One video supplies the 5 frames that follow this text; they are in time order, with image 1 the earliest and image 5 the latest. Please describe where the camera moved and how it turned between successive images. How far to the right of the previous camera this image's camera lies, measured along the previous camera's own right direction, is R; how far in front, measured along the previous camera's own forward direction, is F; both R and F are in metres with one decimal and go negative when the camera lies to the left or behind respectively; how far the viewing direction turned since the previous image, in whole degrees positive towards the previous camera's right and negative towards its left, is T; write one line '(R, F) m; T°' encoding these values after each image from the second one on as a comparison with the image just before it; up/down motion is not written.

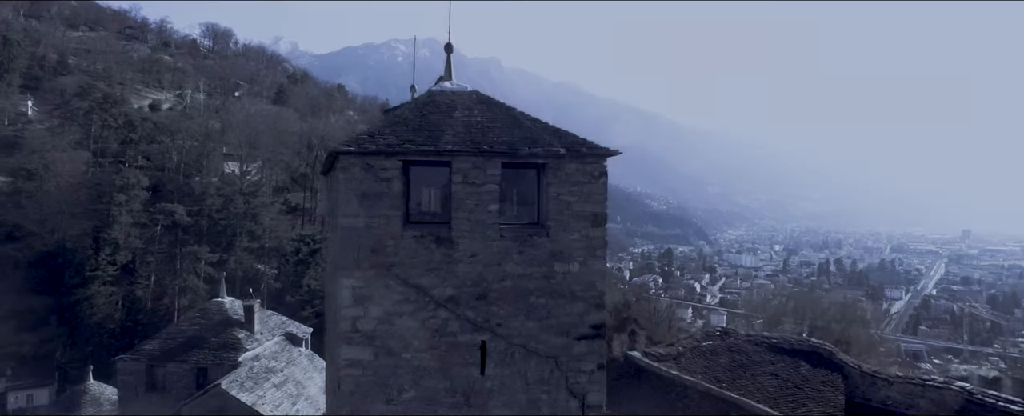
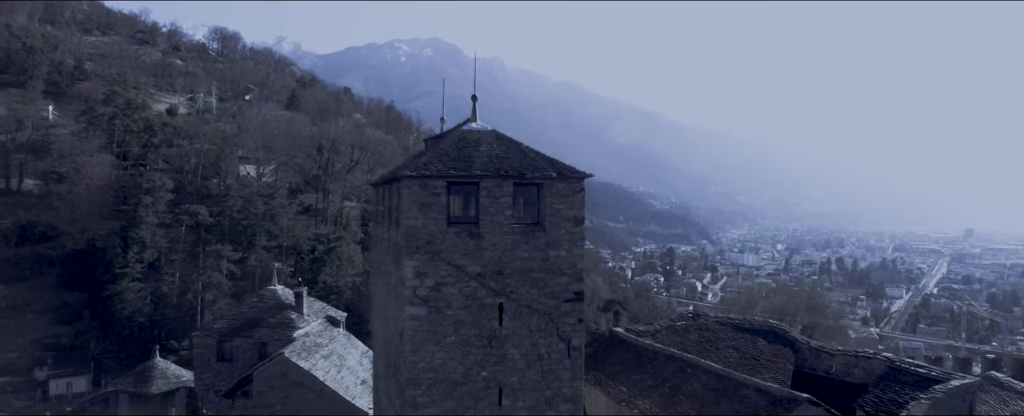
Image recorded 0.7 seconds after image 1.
(0.0, -2.1) m; 0°
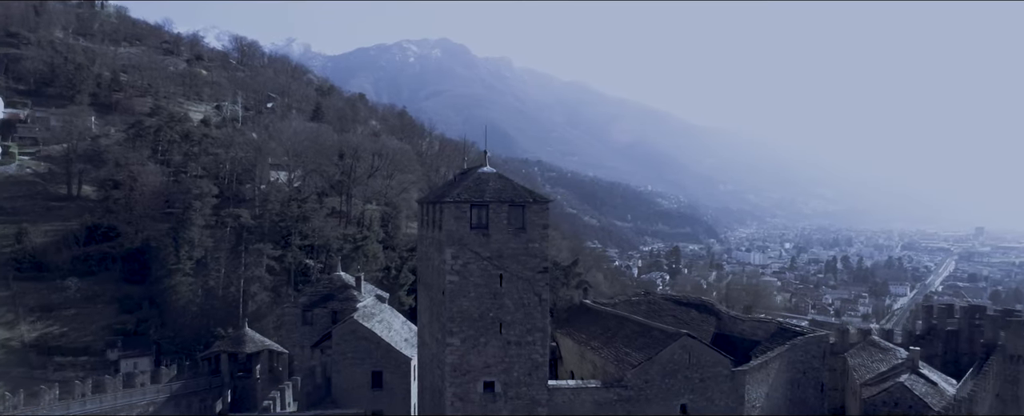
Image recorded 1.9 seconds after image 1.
(+0.2, -4.8) m; -1°
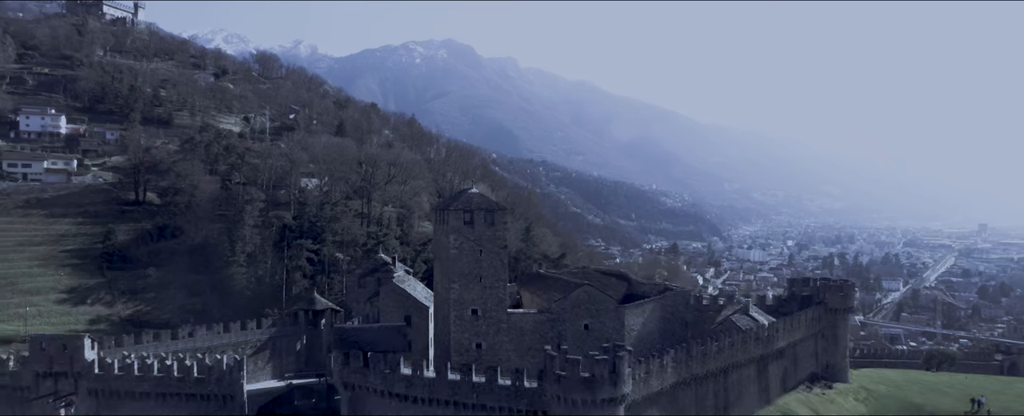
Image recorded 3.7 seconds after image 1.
(+0.8, -9.1) m; 0°
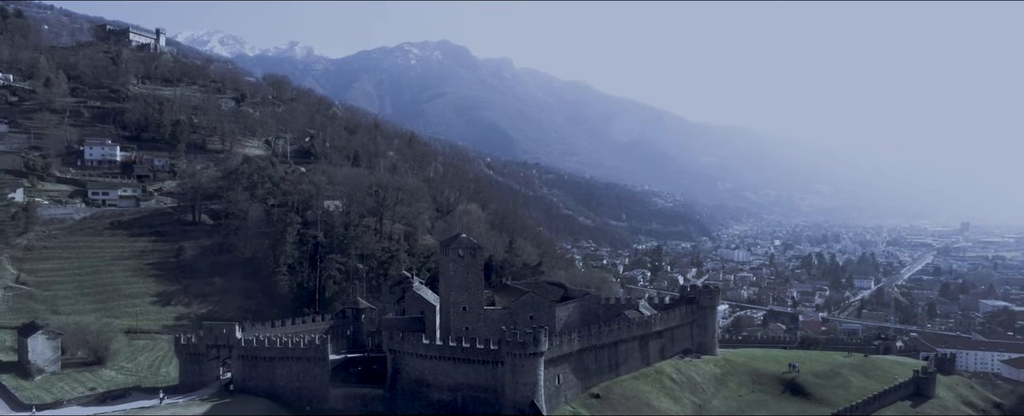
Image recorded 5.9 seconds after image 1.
(+0.8, -13.8) m; 0°
